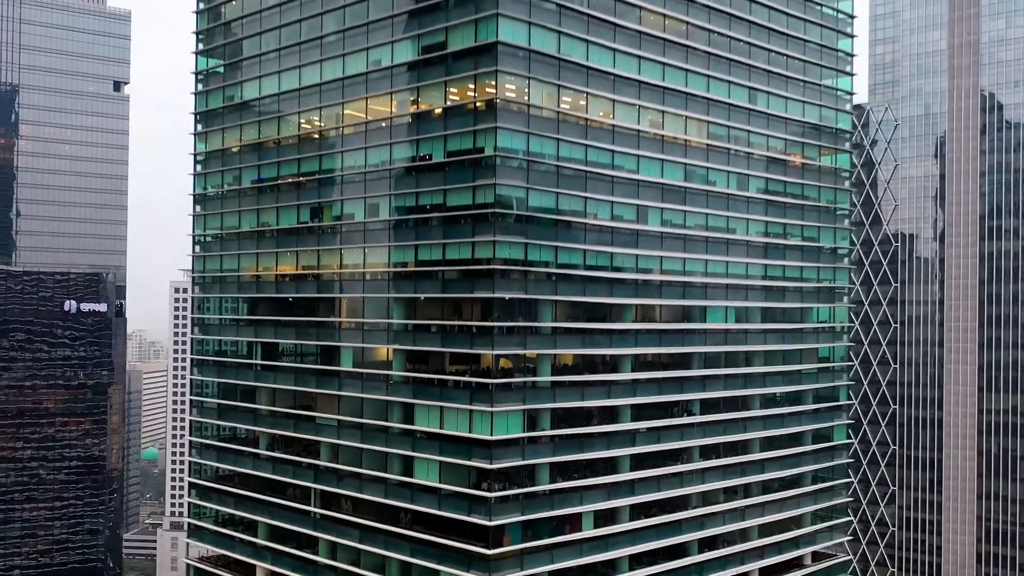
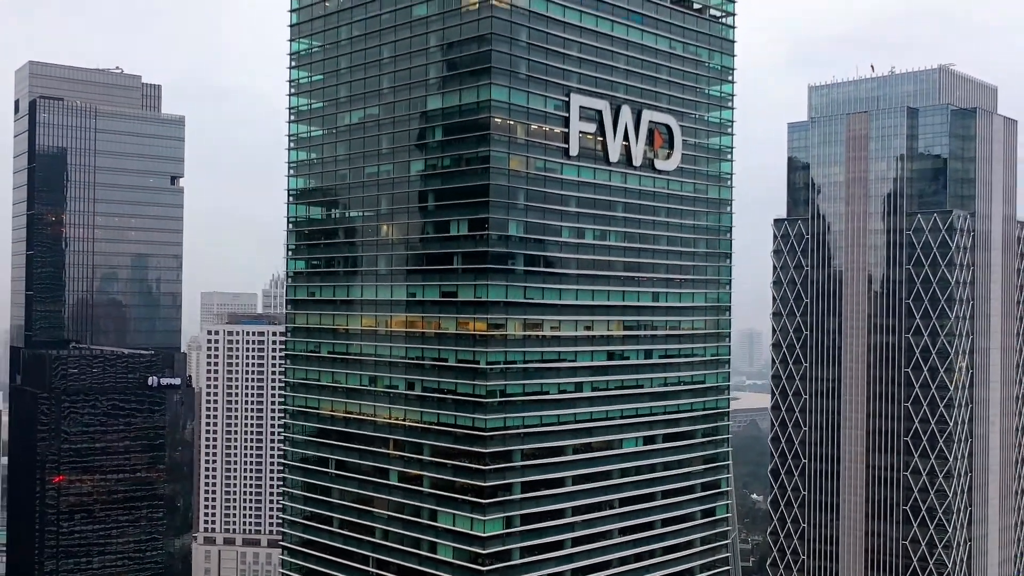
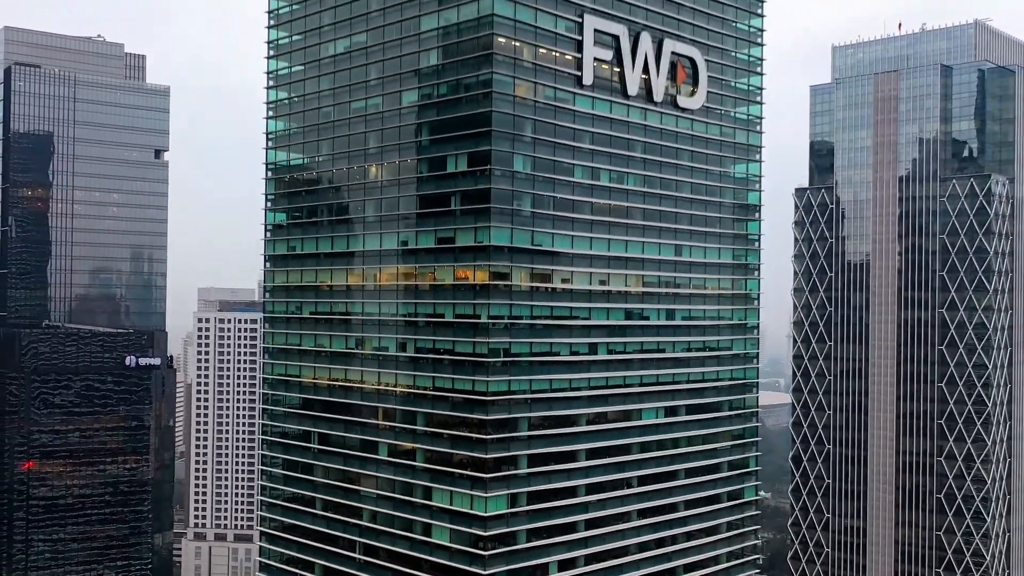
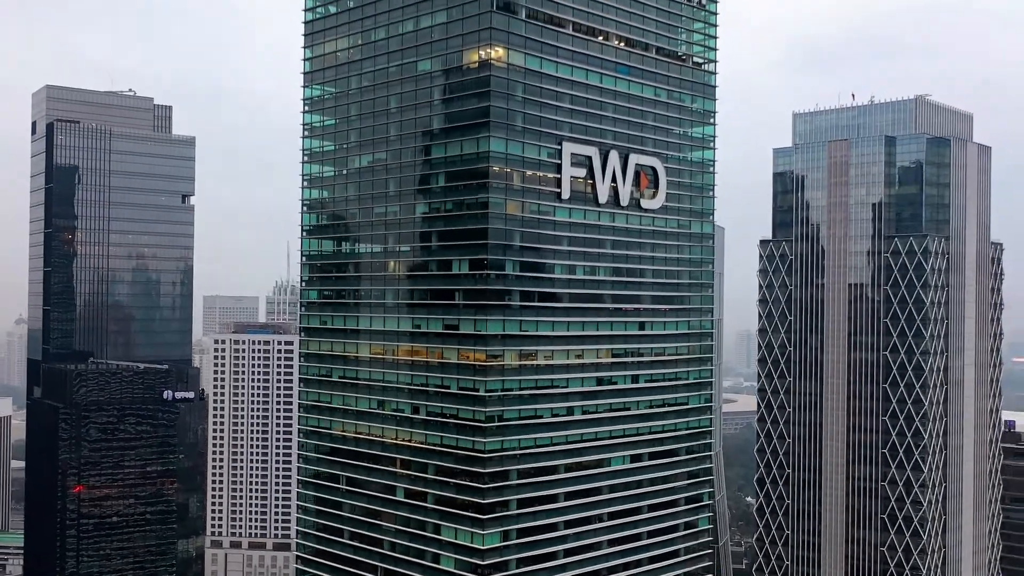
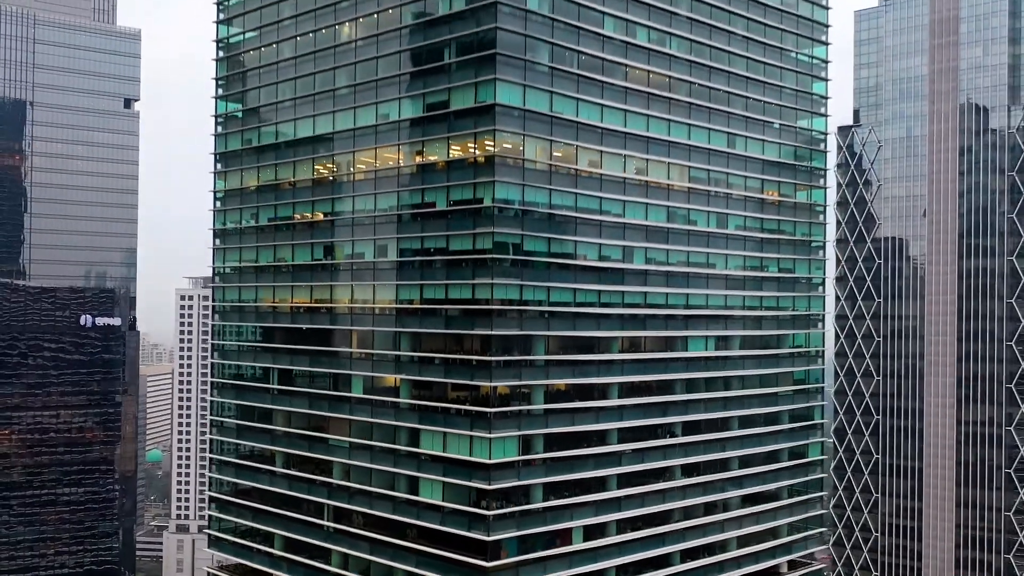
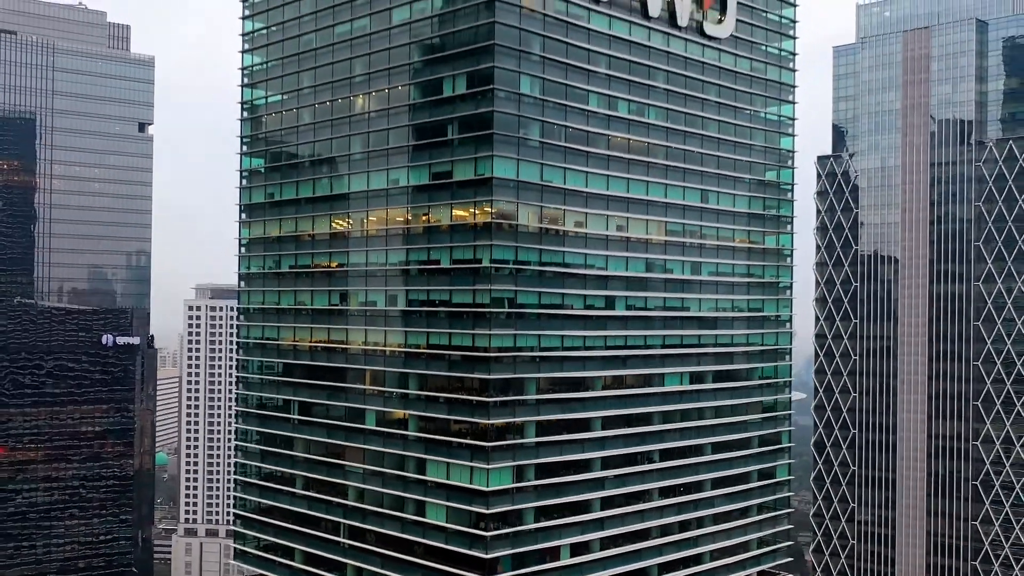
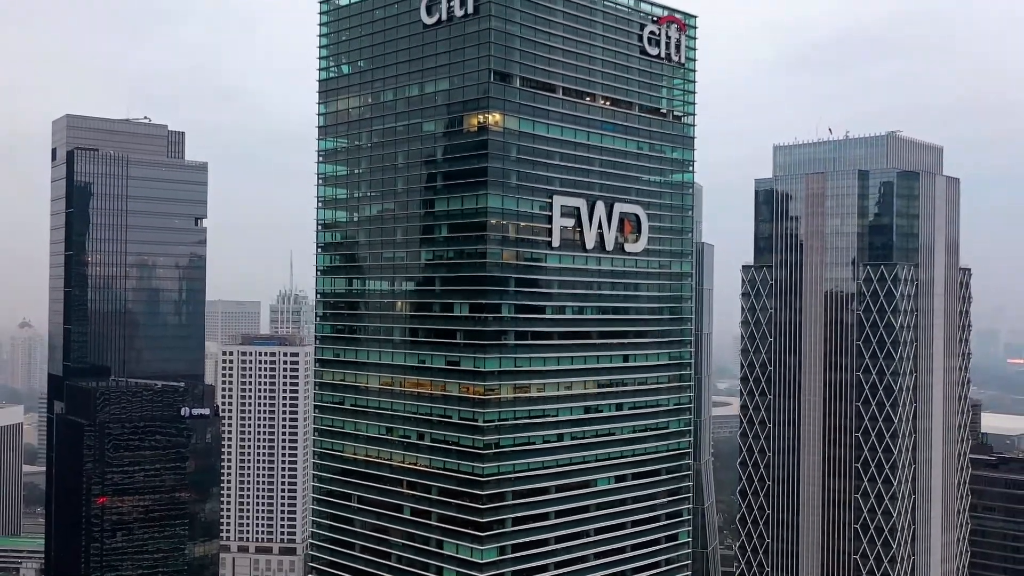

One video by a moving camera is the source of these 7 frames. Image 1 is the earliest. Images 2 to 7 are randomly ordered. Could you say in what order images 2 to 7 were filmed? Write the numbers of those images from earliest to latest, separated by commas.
5, 6, 3, 2, 4, 7
